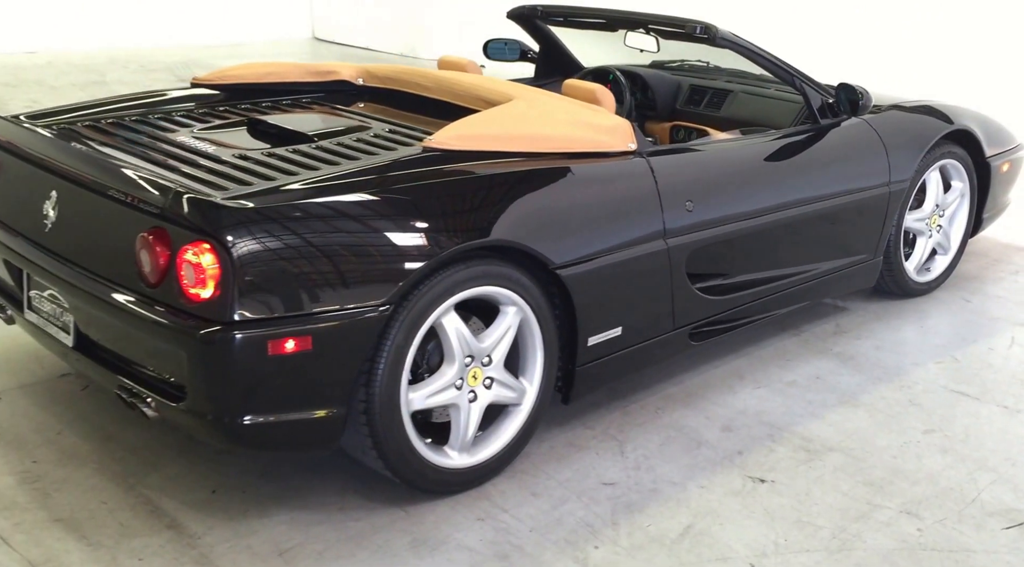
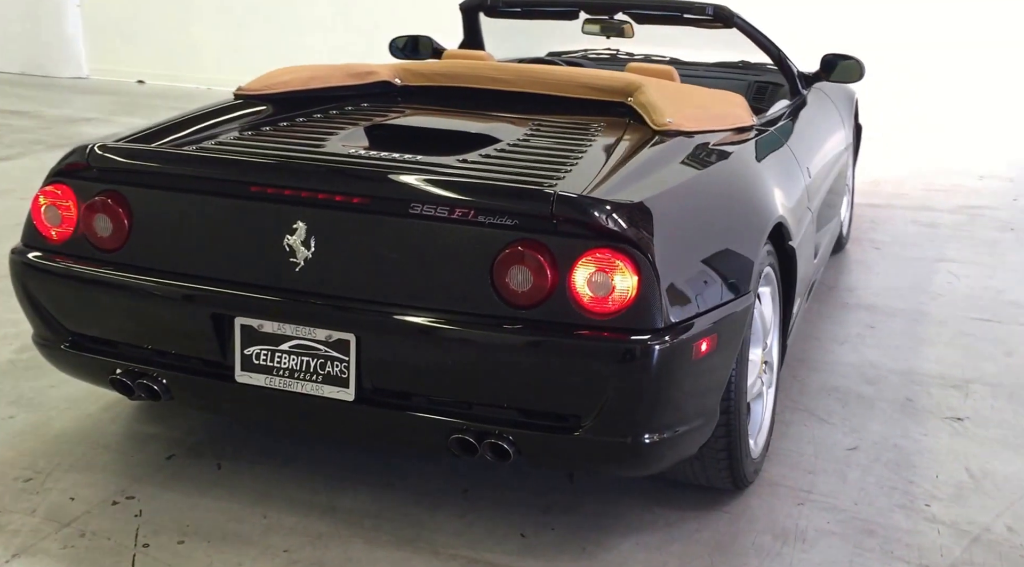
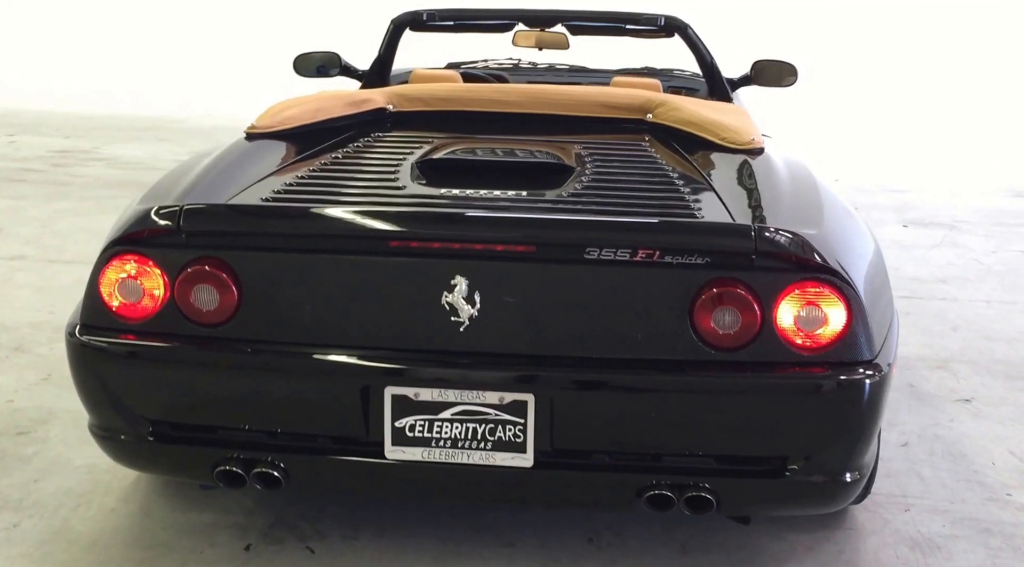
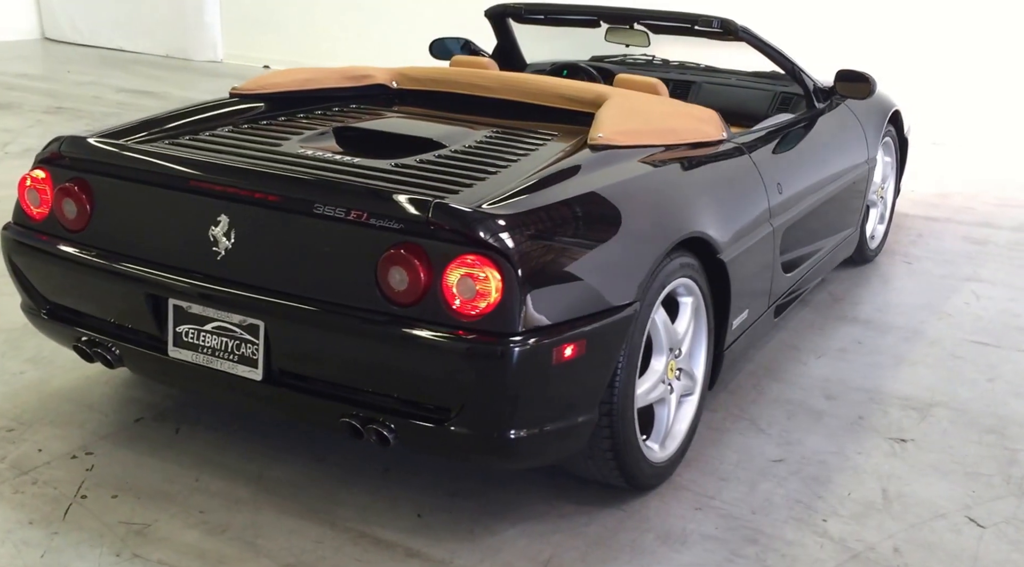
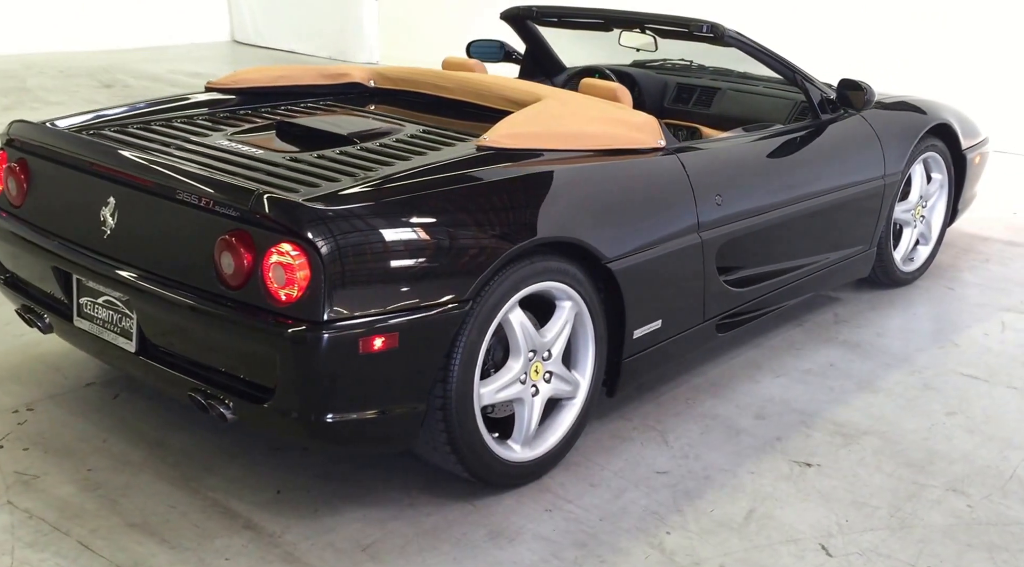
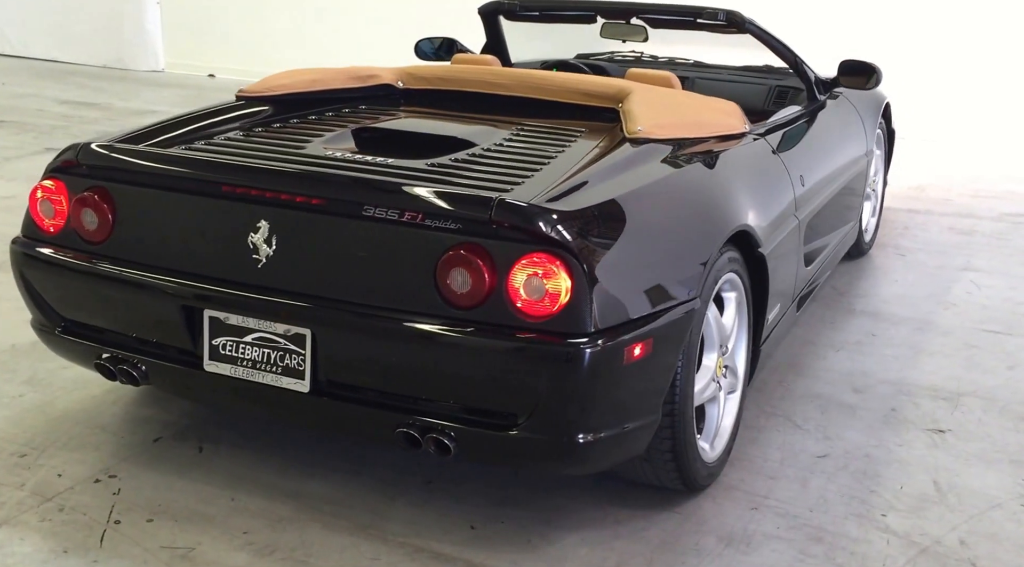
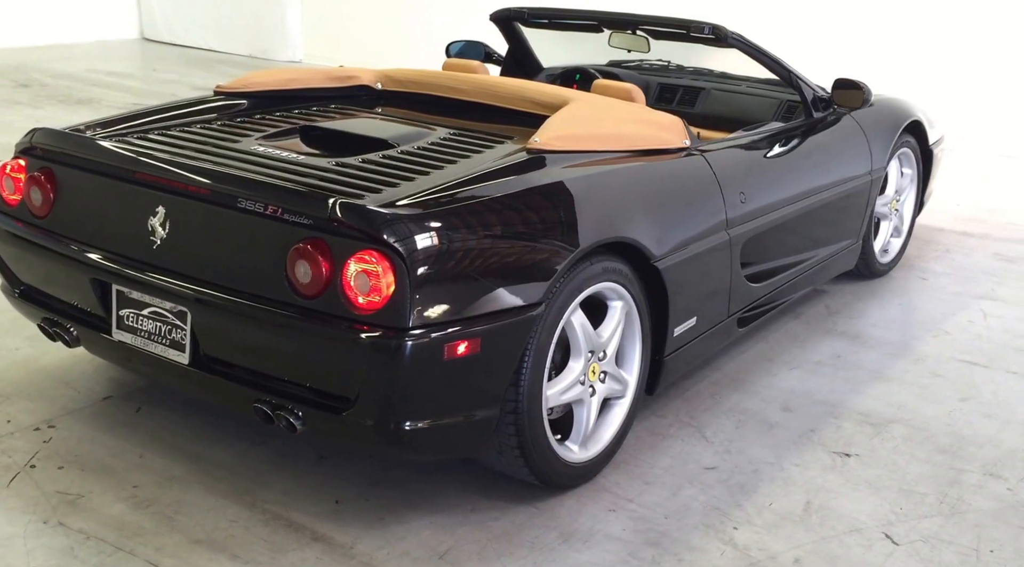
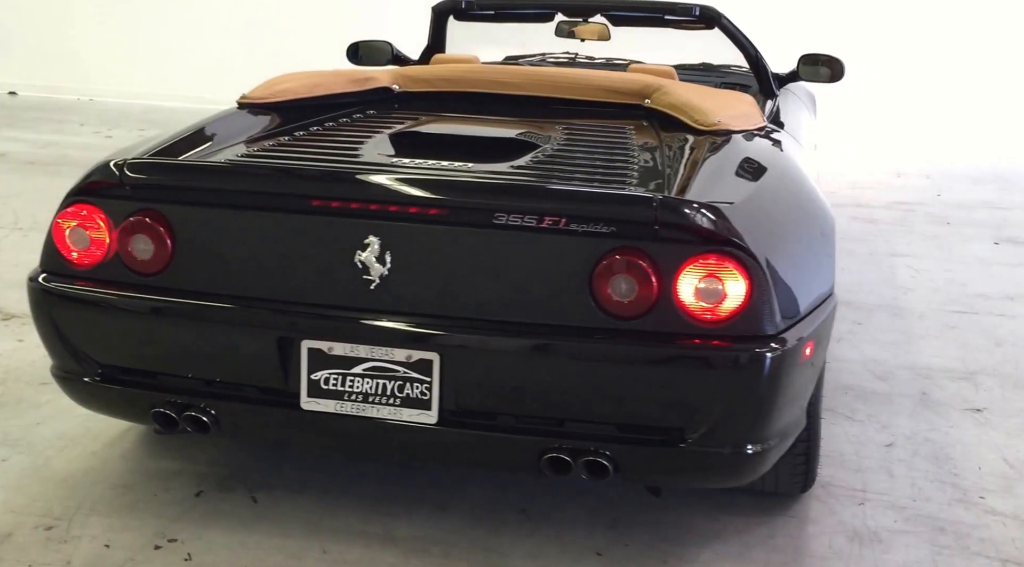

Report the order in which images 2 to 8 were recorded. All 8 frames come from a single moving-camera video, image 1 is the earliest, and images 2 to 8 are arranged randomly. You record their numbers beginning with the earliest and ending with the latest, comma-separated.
5, 7, 4, 6, 2, 8, 3
